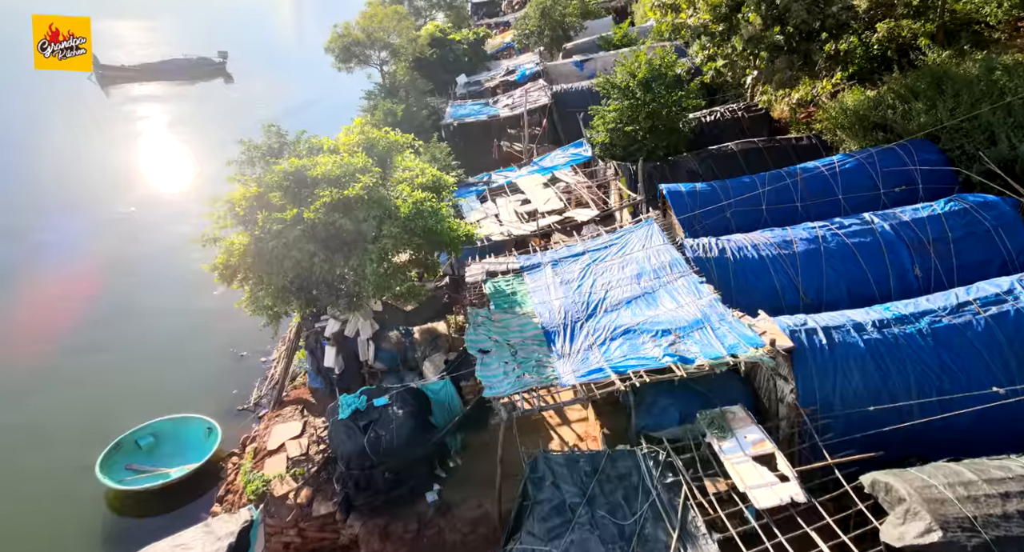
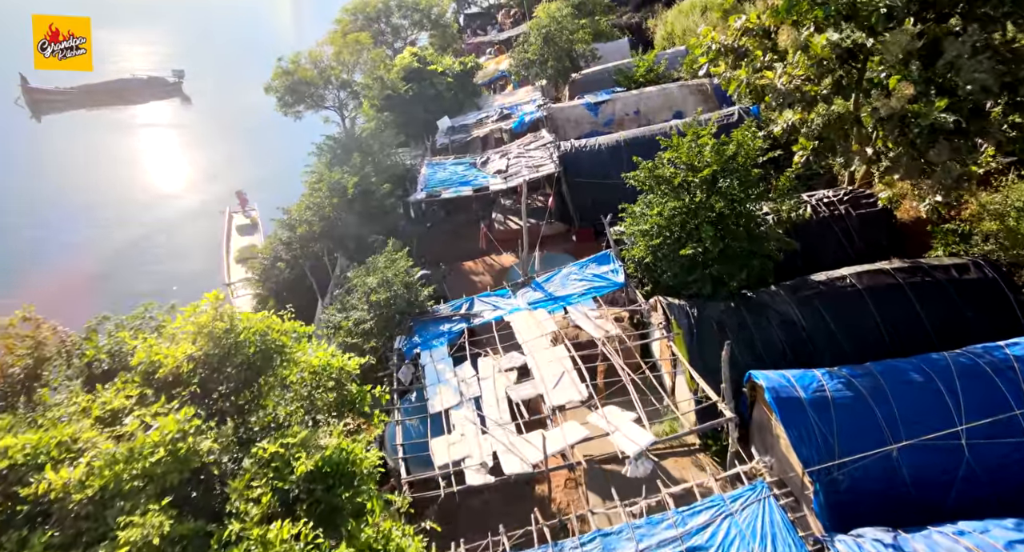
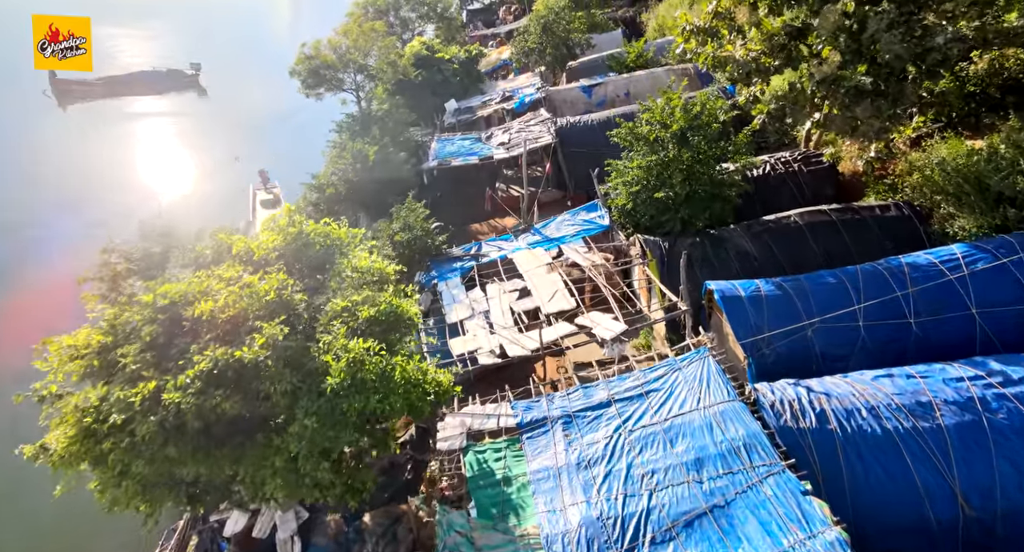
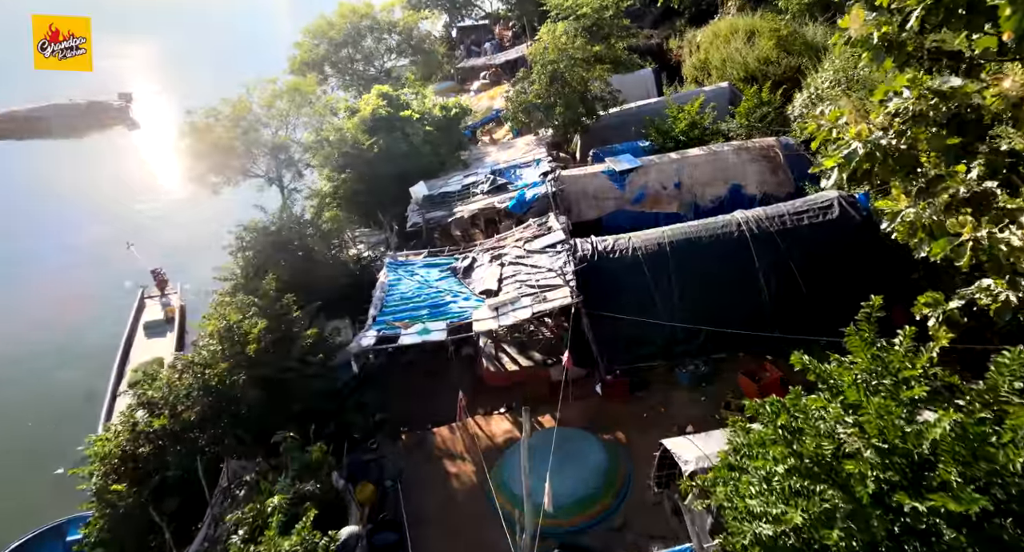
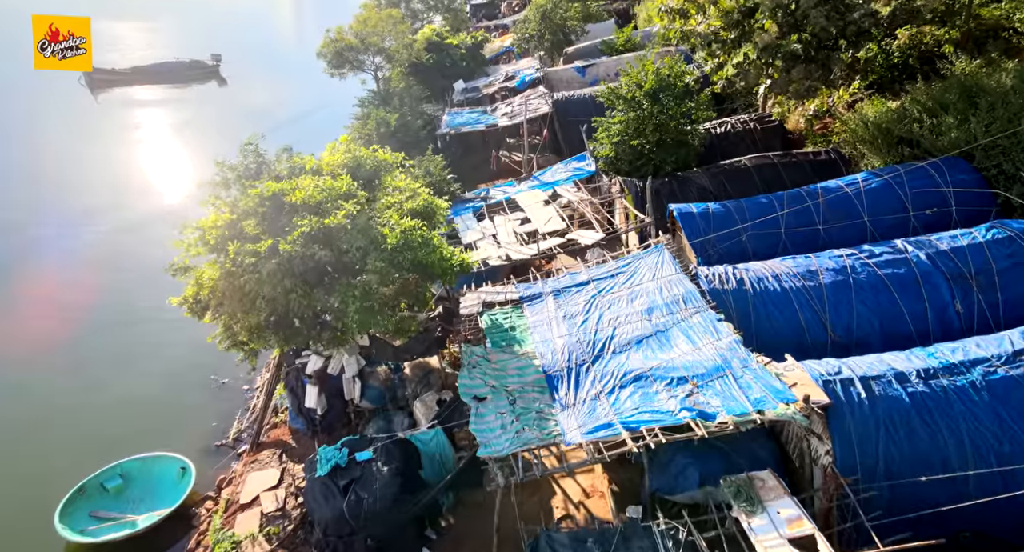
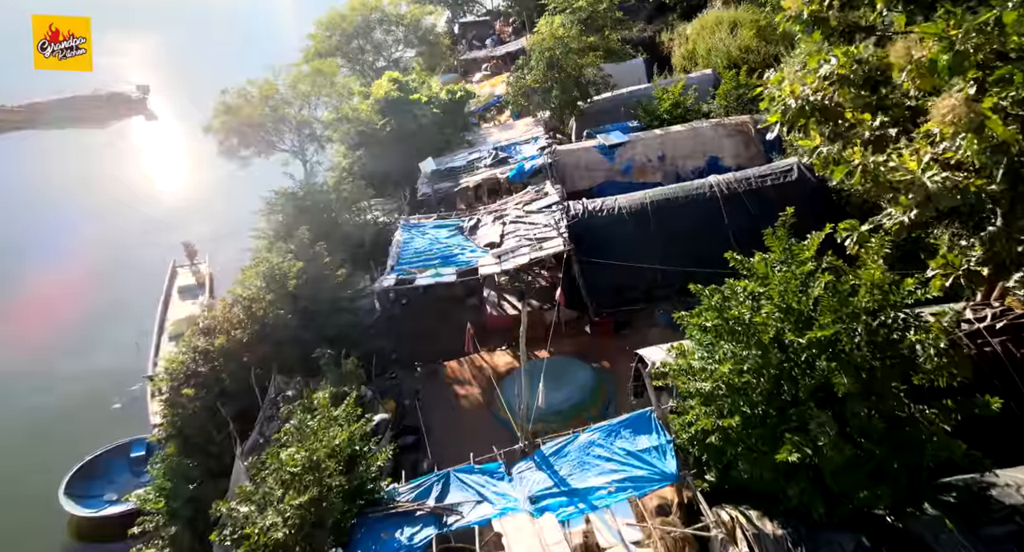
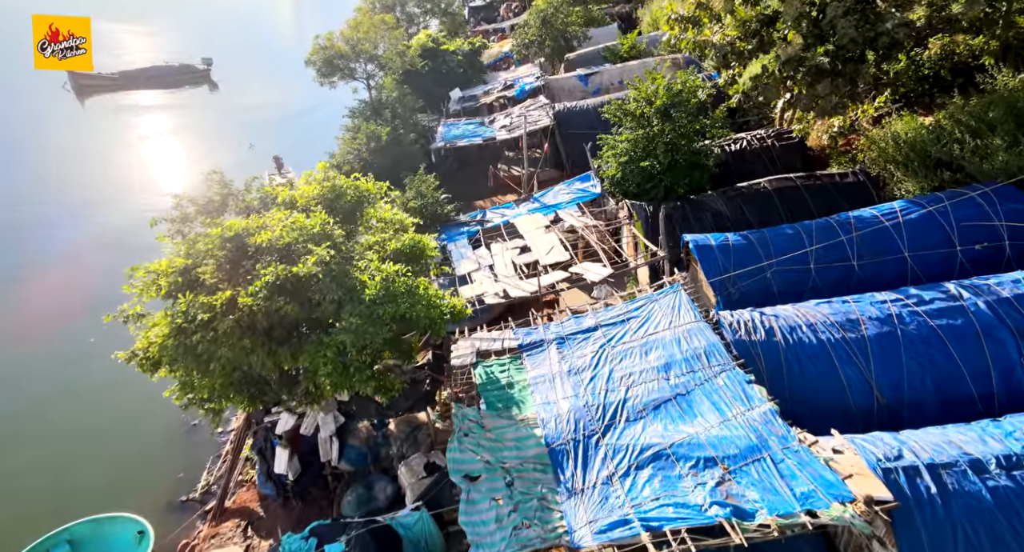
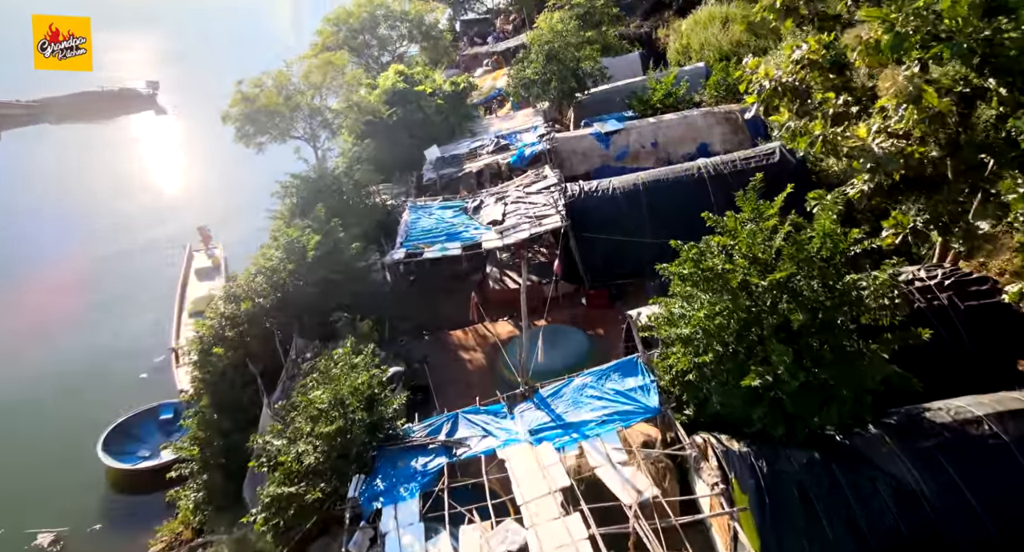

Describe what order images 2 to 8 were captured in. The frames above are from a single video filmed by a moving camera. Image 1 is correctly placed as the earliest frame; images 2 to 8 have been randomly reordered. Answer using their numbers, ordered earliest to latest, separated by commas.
5, 7, 3, 2, 8, 6, 4
